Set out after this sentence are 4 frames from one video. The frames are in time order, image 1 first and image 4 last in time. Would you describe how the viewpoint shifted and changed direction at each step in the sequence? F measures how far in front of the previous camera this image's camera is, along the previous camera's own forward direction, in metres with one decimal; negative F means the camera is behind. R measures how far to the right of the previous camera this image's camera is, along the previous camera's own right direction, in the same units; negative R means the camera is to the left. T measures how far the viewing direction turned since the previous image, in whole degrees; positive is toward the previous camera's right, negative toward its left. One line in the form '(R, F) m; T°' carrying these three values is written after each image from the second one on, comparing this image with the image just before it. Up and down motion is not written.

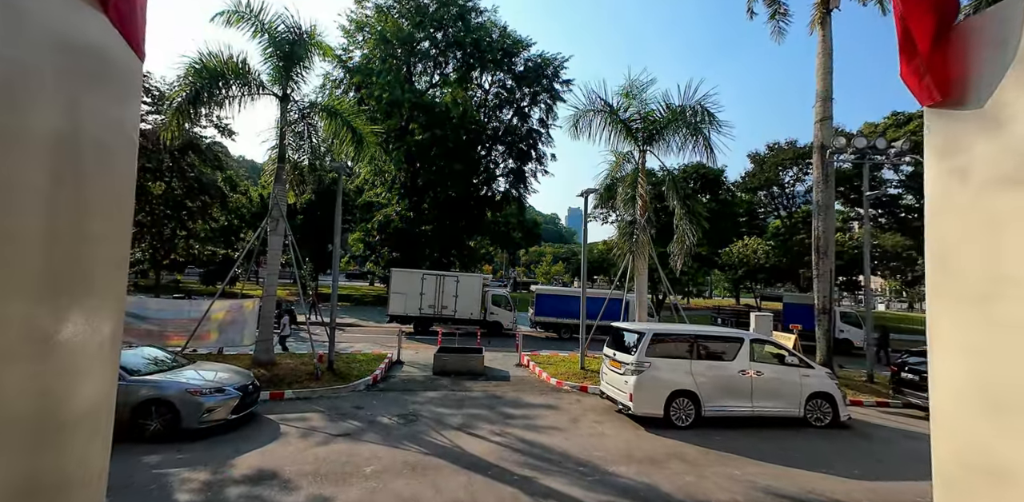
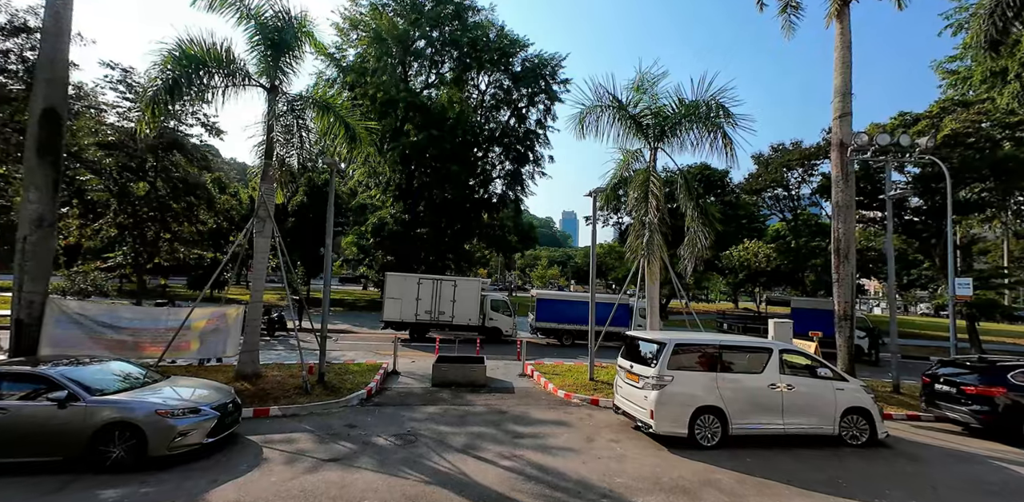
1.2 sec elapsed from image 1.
(-0.2, +0.7) m; +1°
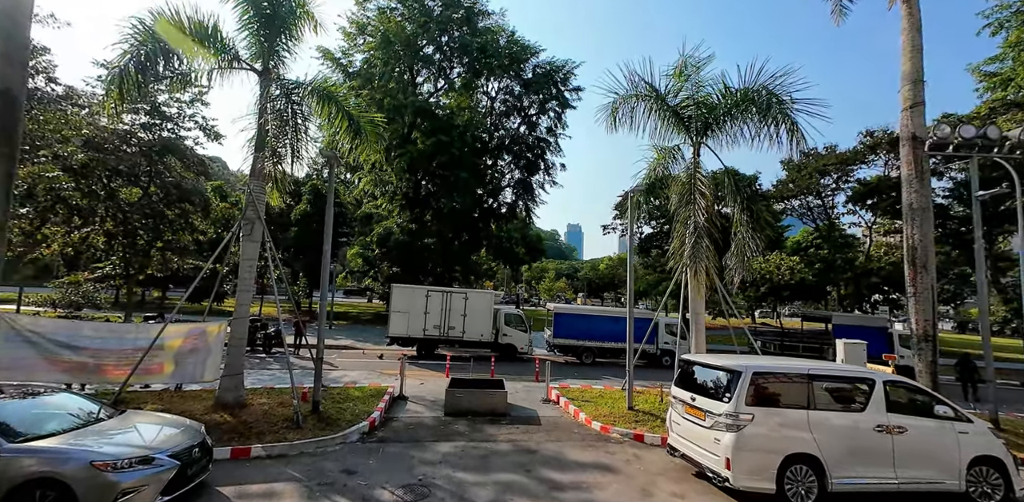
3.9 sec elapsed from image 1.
(-0.4, +1.4) m; -1°
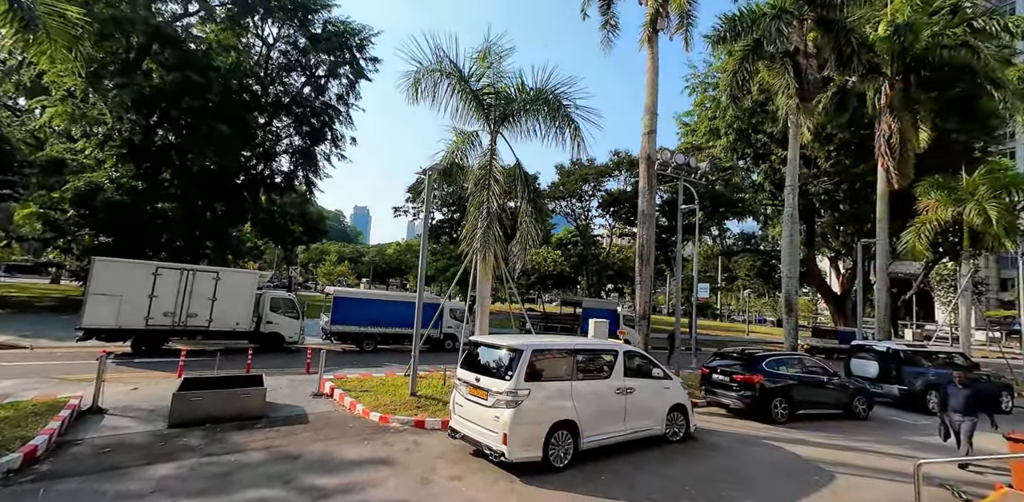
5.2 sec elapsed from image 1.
(0.0, +0.5) m; +25°
